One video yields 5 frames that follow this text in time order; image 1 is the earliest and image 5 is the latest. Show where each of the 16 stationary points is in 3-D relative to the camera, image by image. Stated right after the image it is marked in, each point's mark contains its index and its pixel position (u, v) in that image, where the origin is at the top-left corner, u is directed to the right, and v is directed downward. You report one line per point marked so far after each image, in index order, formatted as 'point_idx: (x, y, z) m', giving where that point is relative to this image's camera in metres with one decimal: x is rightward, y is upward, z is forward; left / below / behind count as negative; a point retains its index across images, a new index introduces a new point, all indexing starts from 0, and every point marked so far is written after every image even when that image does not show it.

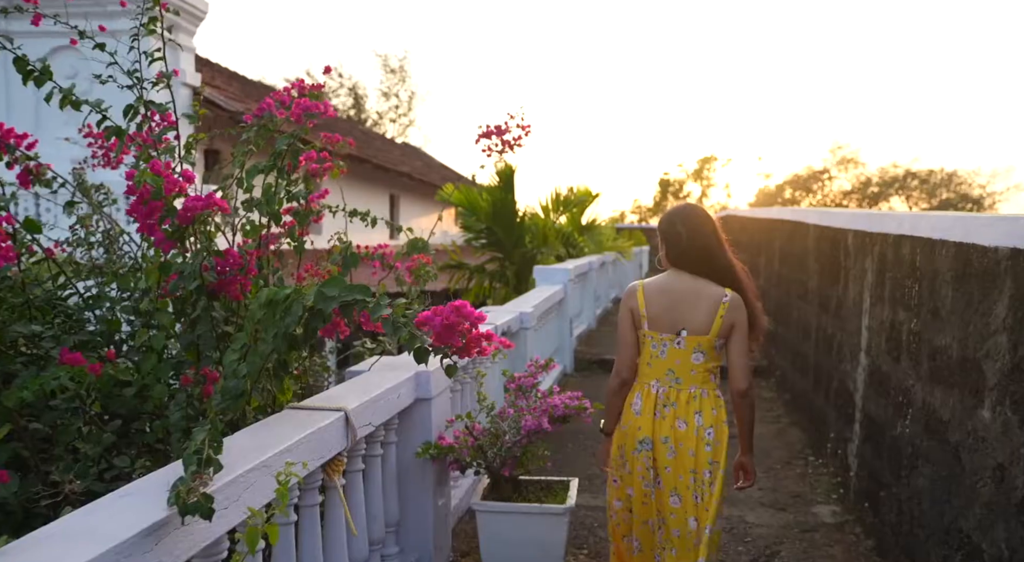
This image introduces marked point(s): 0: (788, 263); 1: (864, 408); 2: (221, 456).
0: (+2.3, +0.2, +7.9) m
1: (+1.8, -0.6, +4.7) m
2: (-0.7, -0.4, +2.3) m
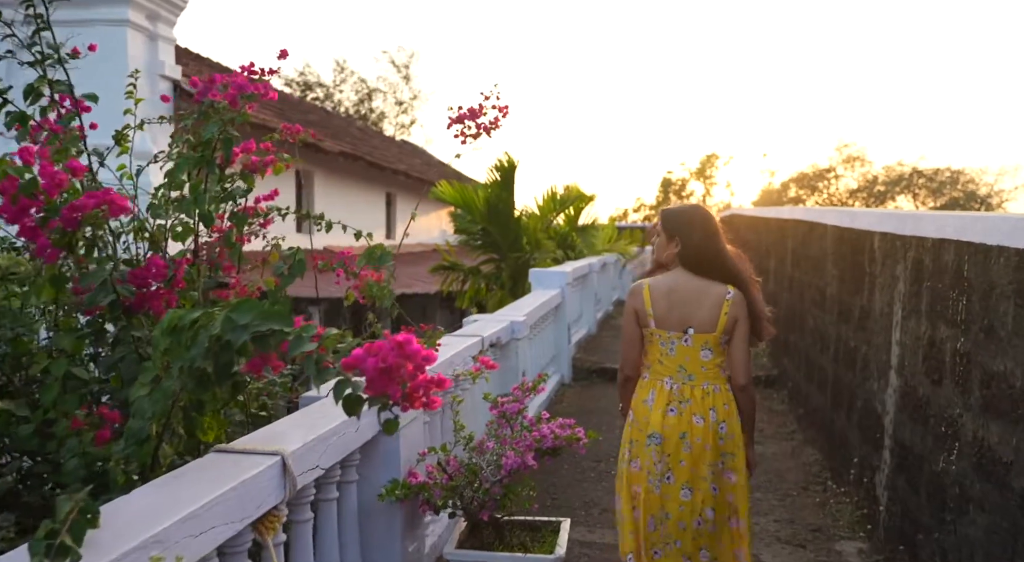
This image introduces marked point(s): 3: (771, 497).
0: (+2.3, +0.1, +7.3) m
1: (+1.7, -0.7, +4.1) m
2: (-0.8, -0.5, +1.8) m
3: (+1.5, -1.2, +5.2) m
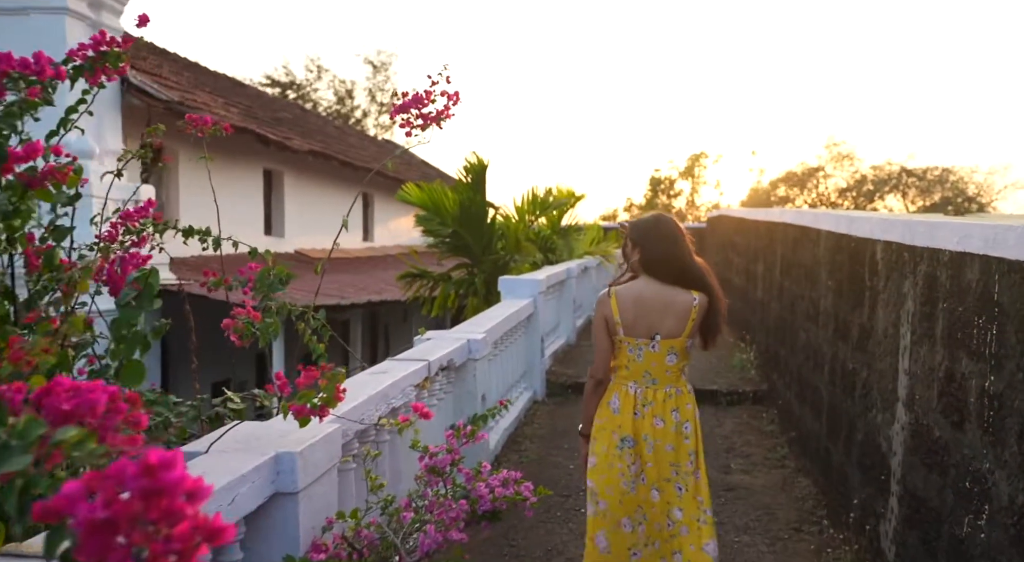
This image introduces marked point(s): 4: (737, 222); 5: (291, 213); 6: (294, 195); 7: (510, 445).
0: (+2.0, +0.1, +6.7) m
1: (+1.5, -0.8, +3.5) m
2: (-1.0, -0.6, +1.1) m
3: (+1.2, -1.3, +4.6) m
4: (+2.8, +0.7, +11.5) m
5: (-3.6, +1.1, +15.0) m
6: (-3.6, +1.4, +15.1) m
7: (0.0, -1.1, +6.3) m
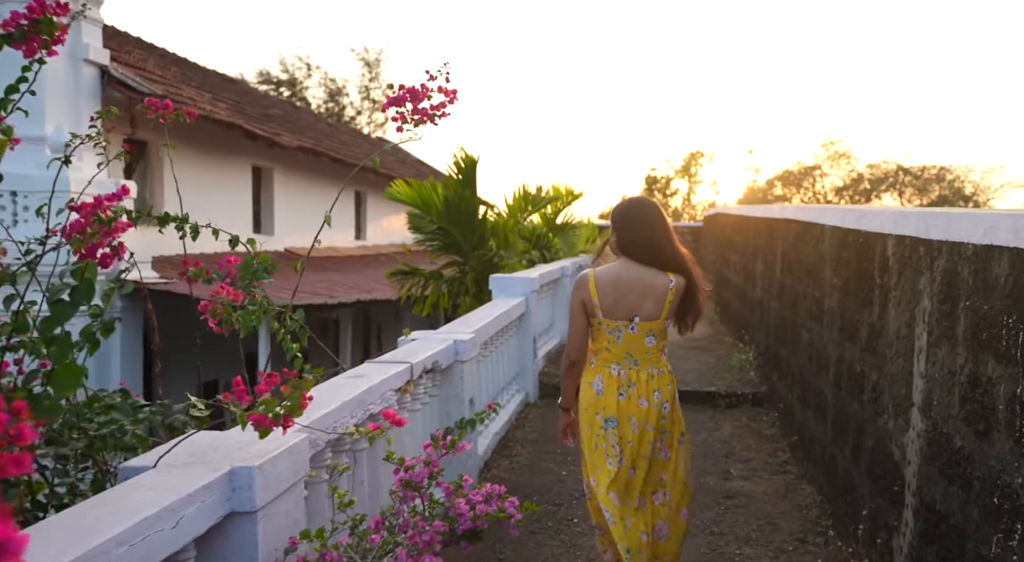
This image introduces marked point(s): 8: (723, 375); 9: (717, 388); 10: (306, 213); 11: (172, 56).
0: (+2.0, +0.1, +6.5) m
1: (+1.4, -0.7, +3.3) m
2: (-1.0, -0.5, +0.8) m
3: (+1.2, -1.3, +4.3) m
4: (+2.7, +0.8, +11.2) m
5: (-3.7, +1.1, +14.7) m
6: (-3.7, +1.4, +14.8) m
7: (-0.1, -1.1, +6.0) m
8: (+1.9, -0.8, +8.2) m
9: (+1.7, -0.9, +7.5) m
10: (-3.5, +1.2, +15.8) m
11: (-5.3, +3.5, +14.3) m
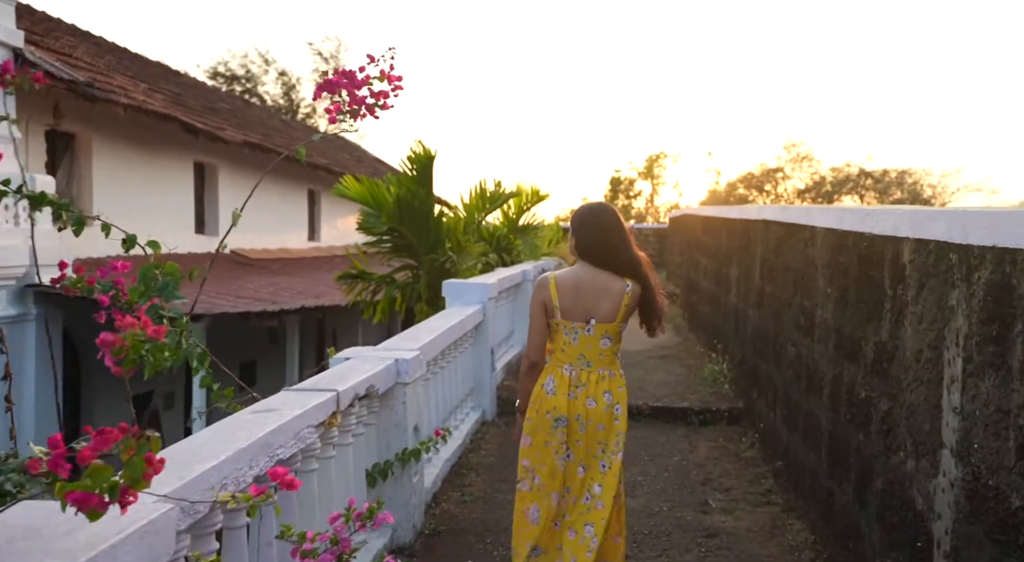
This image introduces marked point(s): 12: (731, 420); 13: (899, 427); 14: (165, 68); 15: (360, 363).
0: (+1.7, 0.0, +5.9) m
1: (+1.3, -0.8, +2.7) m
2: (-1.1, -0.6, +0.1) m
3: (+1.0, -1.3, +3.7) m
4: (+2.2, +0.7, +10.7) m
5: (-4.3, +1.1, +13.9) m
6: (-4.3, +1.4, +14.0) m
7: (-0.4, -1.2, +5.4) m
8: (+1.5, -0.9, +7.6) m
9: (+1.3, -0.9, +6.9) m
10: (-4.2, +1.1, +14.9) m
11: (-5.9, +3.4, +13.4) m
12: (+1.6, -1.0, +6.7) m
13: (+1.4, -0.5, +3.2) m
14: (-5.7, +3.5, +15.1) m
15: (-0.7, -0.4, +4.0) m
